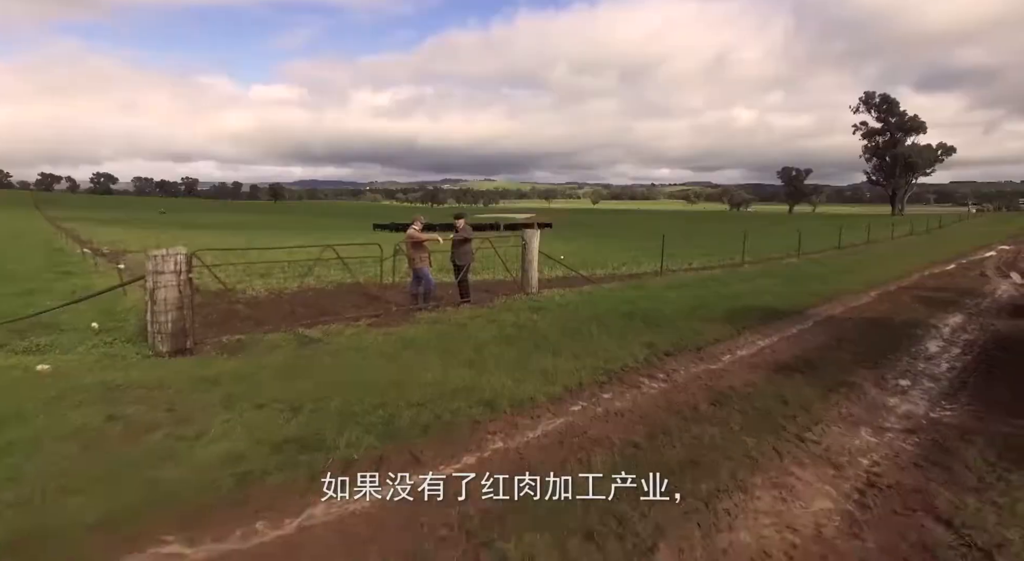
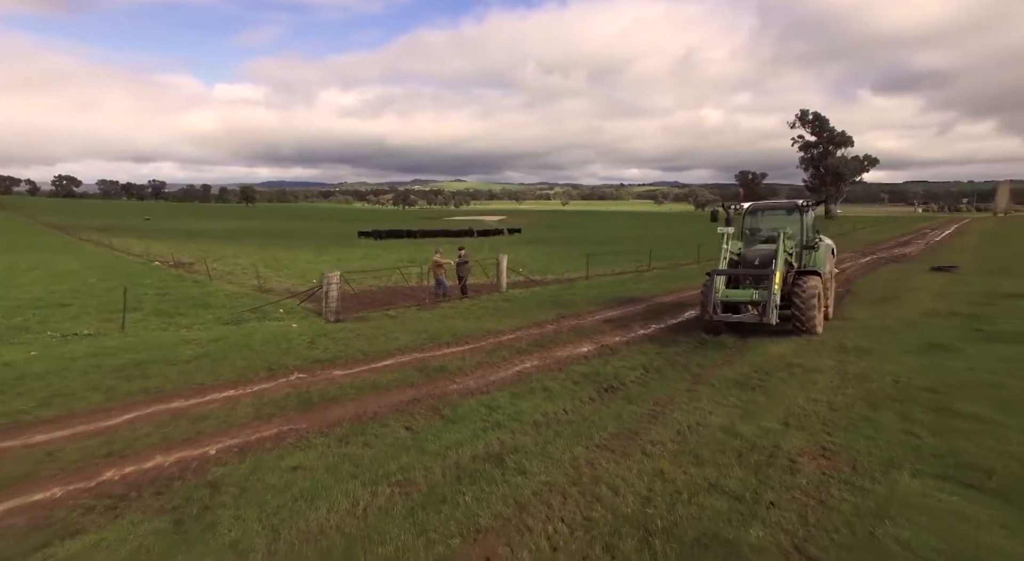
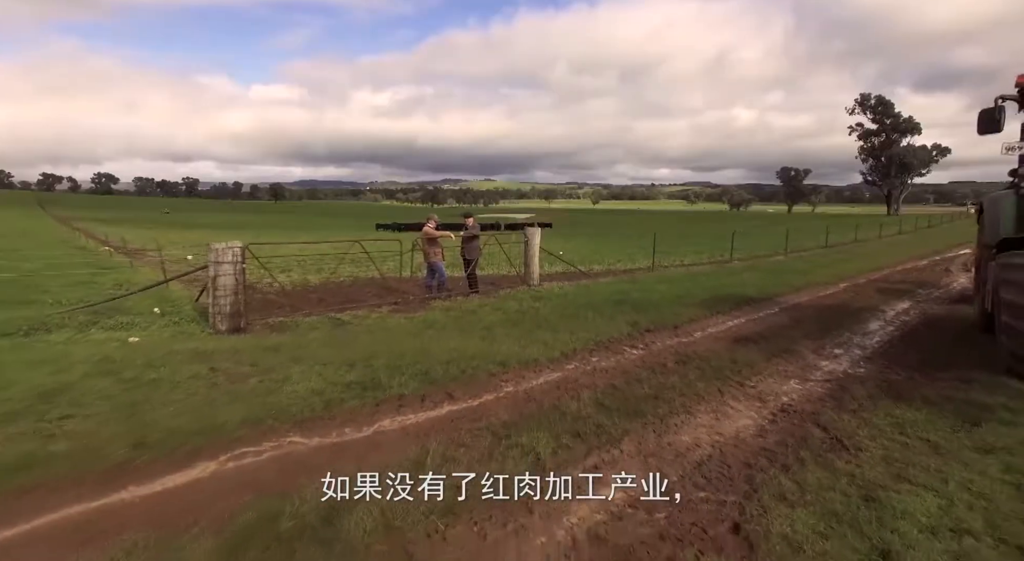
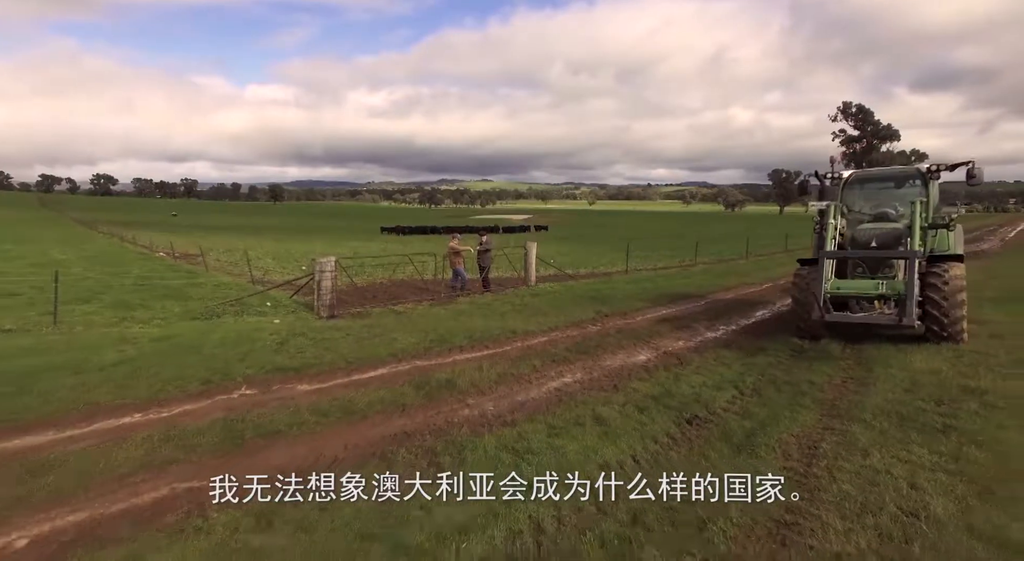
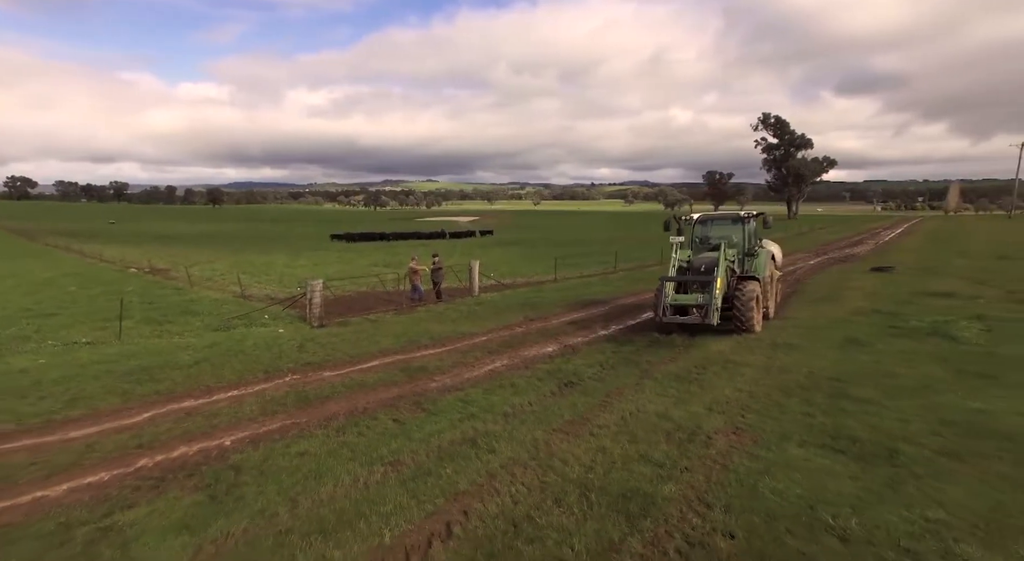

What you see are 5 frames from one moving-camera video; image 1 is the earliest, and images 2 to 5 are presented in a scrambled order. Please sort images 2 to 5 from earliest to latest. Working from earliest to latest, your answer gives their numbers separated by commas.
3, 4, 2, 5
